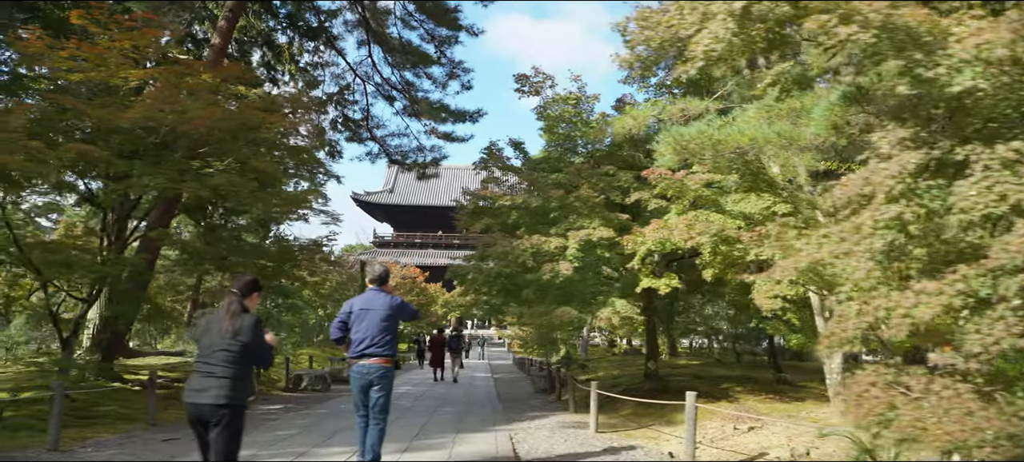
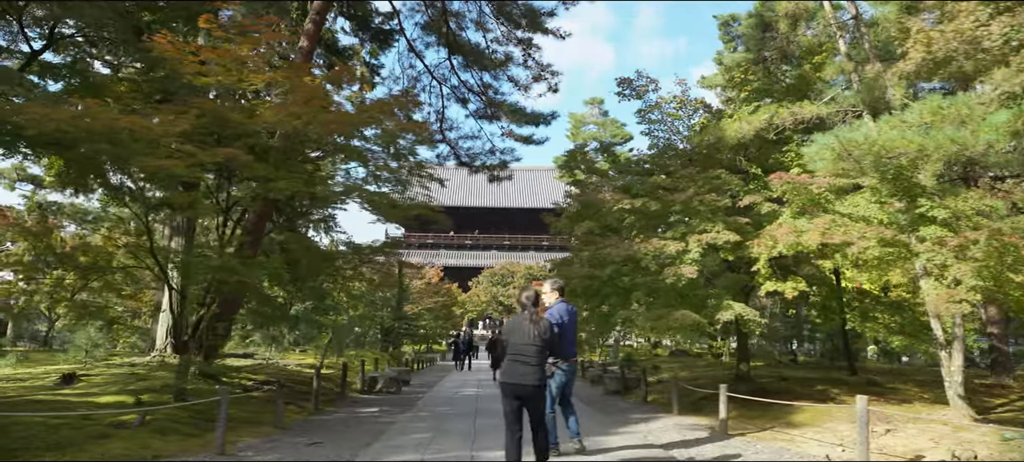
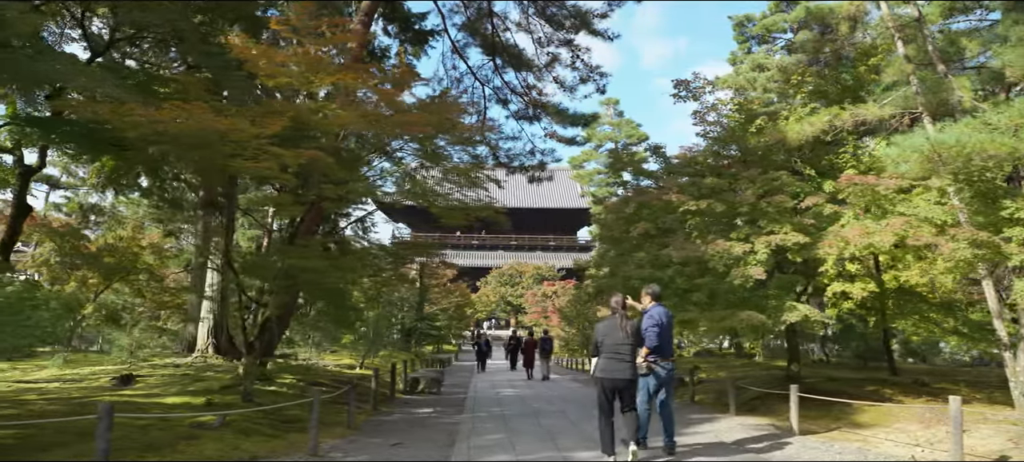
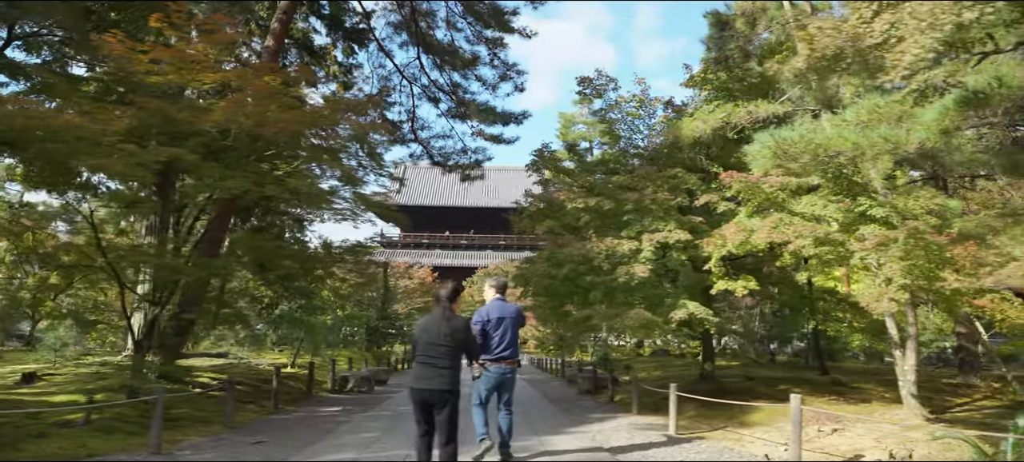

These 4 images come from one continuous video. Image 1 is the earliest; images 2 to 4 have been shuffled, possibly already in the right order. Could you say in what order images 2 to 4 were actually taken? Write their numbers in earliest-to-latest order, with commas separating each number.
4, 2, 3
